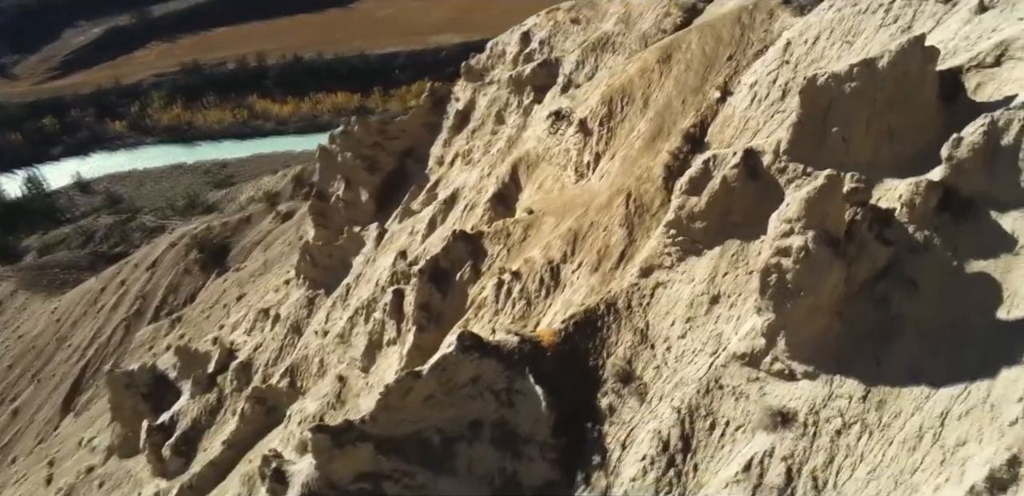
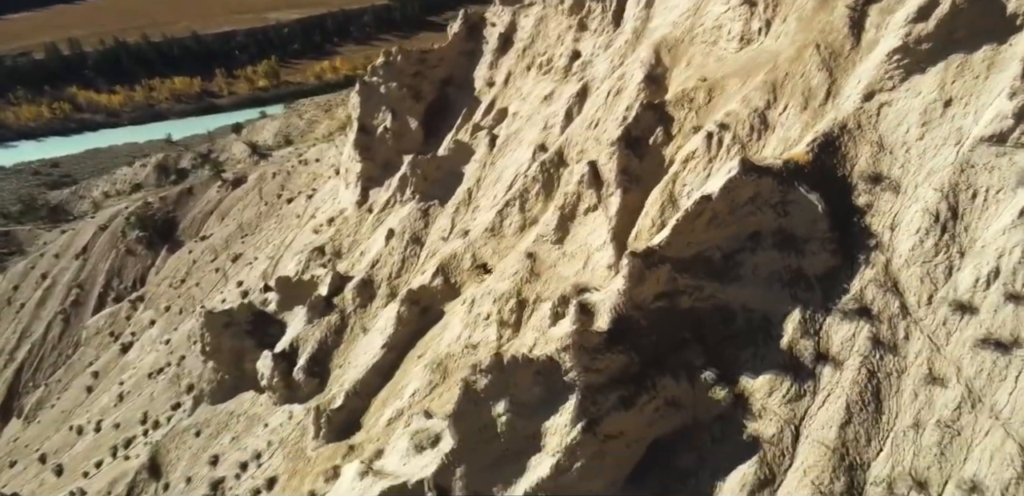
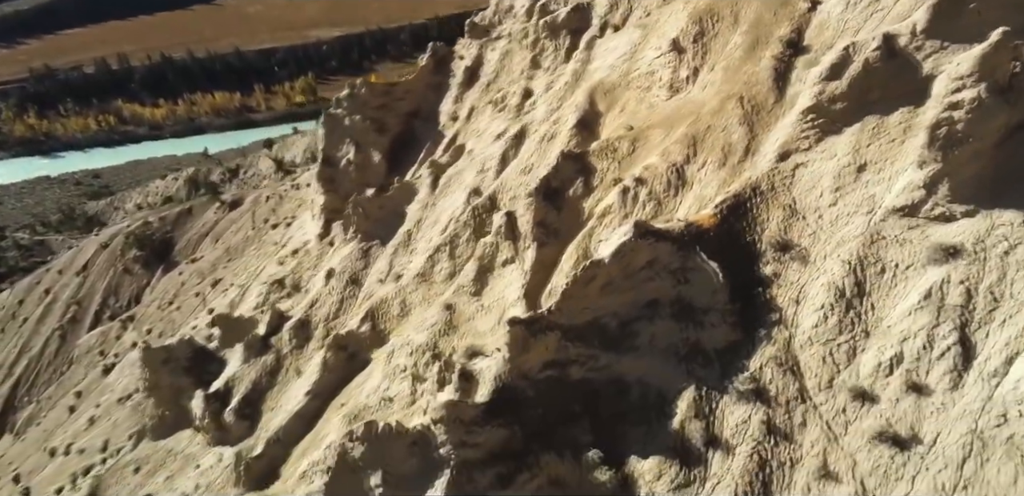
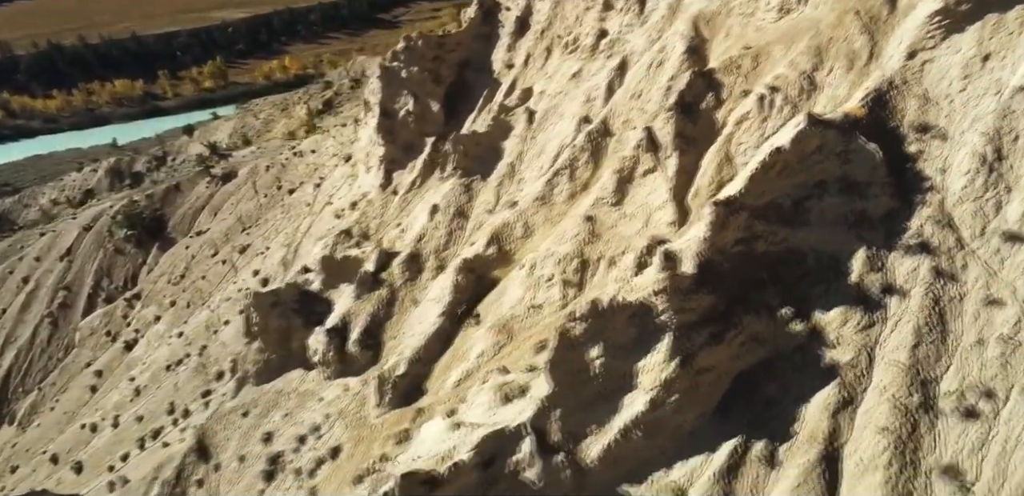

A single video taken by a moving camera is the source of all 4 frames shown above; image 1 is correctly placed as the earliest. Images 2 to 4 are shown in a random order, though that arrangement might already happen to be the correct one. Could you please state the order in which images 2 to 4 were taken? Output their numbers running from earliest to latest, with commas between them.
3, 2, 4
